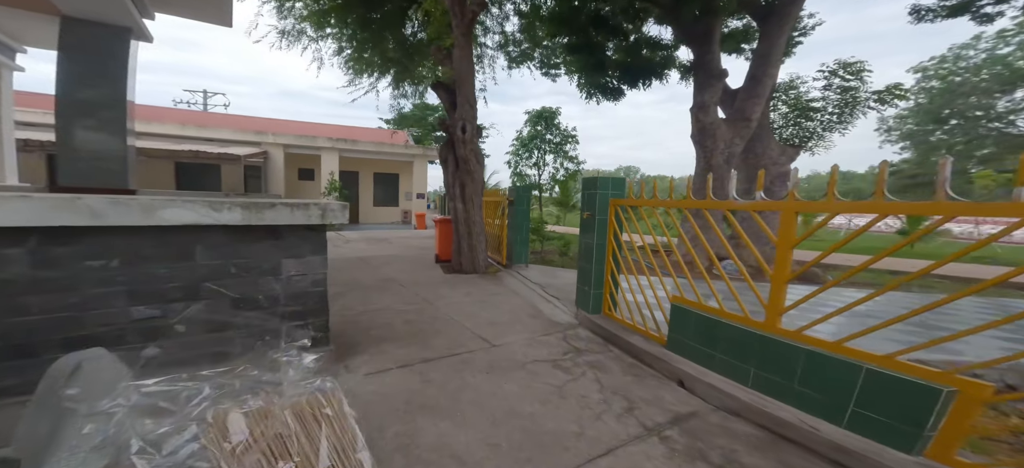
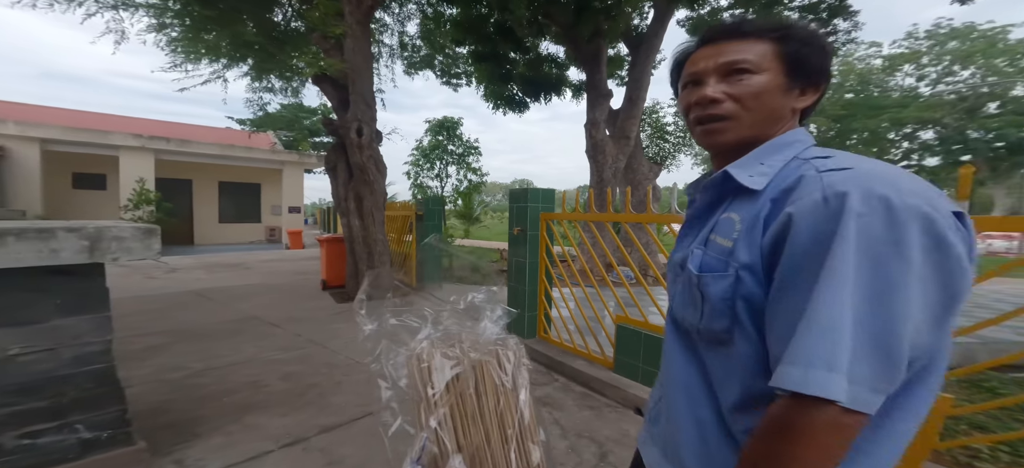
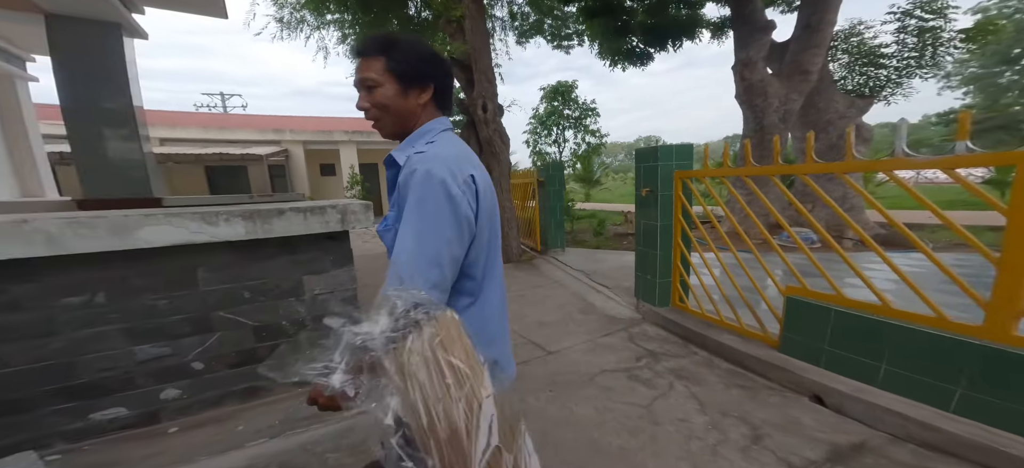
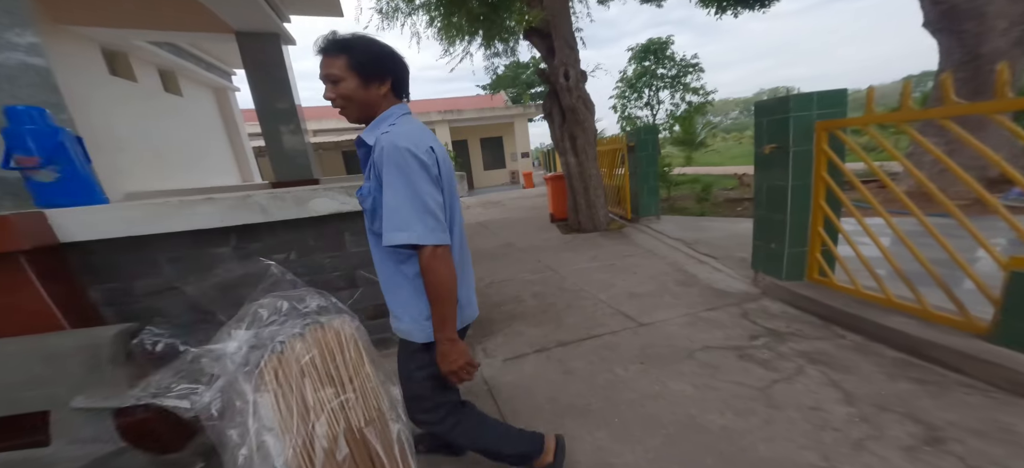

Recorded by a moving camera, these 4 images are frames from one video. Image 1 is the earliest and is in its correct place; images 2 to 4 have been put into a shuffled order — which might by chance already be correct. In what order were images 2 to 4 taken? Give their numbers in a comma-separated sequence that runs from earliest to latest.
2, 3, 4
